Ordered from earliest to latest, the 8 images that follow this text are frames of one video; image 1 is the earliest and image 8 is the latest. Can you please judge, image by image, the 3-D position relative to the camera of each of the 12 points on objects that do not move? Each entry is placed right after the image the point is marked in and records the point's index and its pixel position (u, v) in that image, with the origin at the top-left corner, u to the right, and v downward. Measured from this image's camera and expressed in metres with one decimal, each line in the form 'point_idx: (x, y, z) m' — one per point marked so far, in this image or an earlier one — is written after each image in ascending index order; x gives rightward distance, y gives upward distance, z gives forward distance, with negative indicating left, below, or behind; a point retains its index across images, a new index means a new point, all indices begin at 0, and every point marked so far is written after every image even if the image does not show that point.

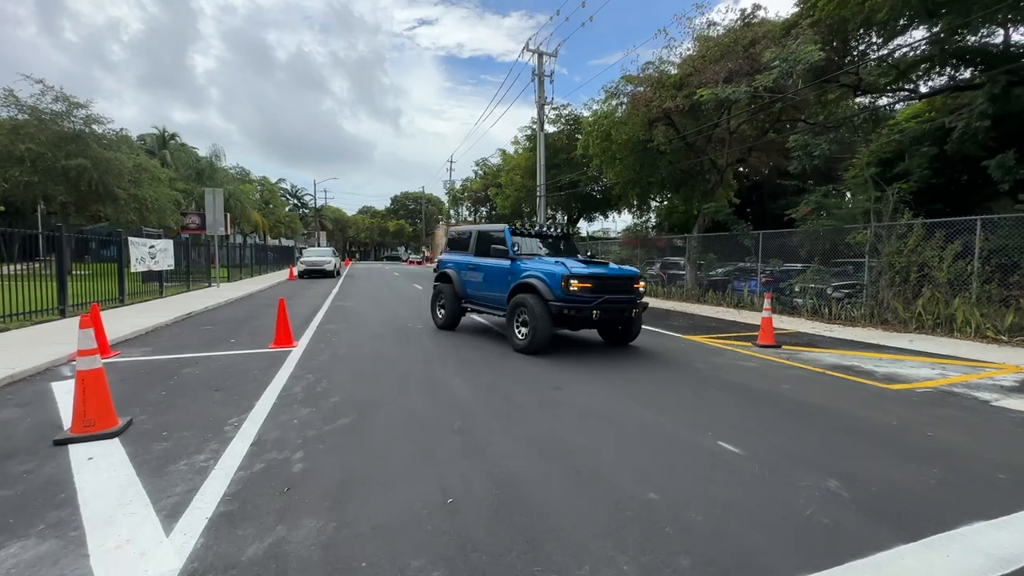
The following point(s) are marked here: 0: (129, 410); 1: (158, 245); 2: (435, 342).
0: (-4.6, -1.5, +5.5) m
1: (-14.6, +1.8, +19.1) m
2: (-1.6, -1.2, +10.0) m
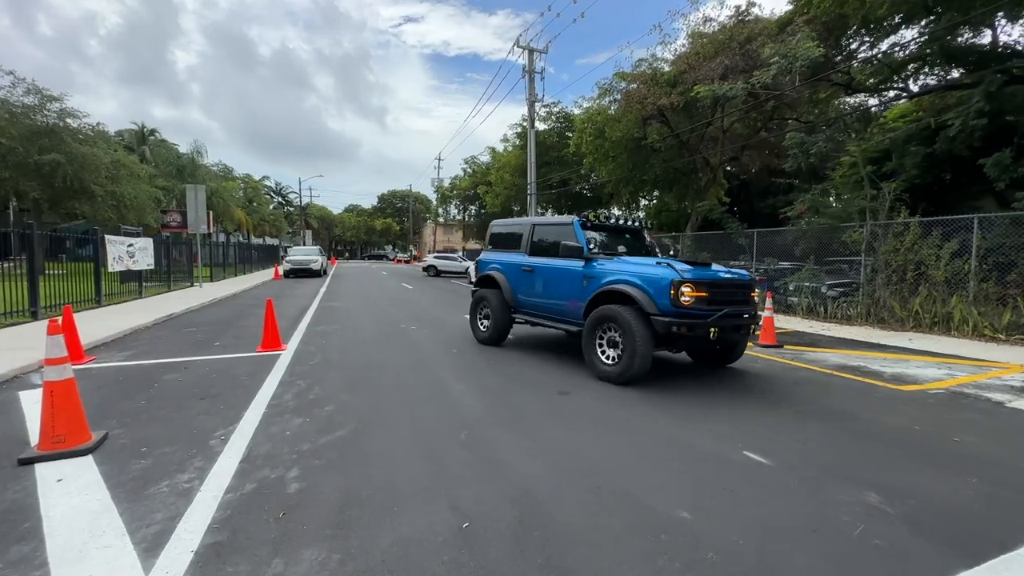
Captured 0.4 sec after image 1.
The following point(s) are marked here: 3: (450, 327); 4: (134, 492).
0: (-4.5, -1.5, +5.1) m
1: (-14.8, +1.7, +18.3) m
2: (-1.7, -1.2, +9.7) m
3: (-1.6, -1.0, +12.1) m
4: (-2.9, -1.6, +3.6) m
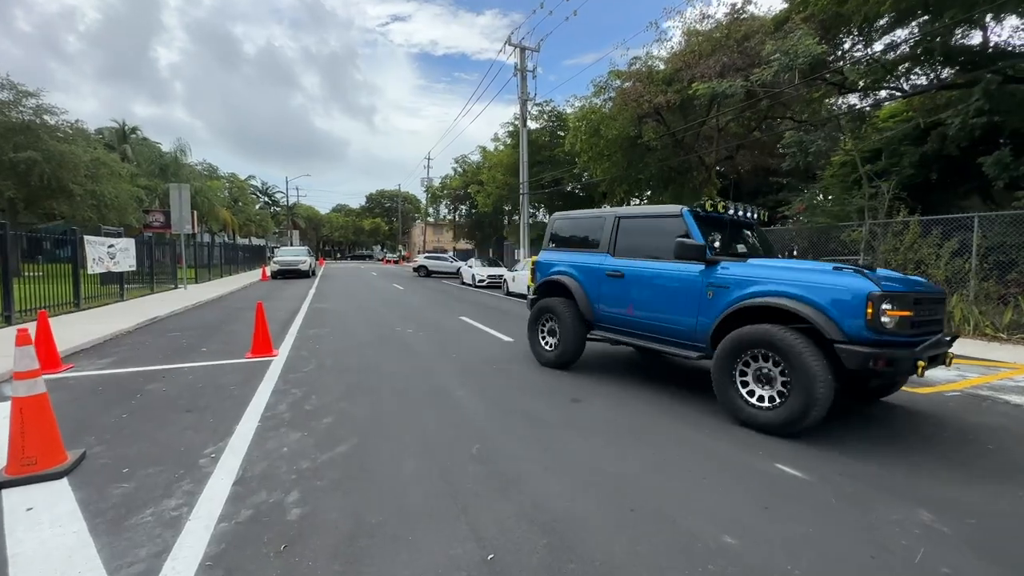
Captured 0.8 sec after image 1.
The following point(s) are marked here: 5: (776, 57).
0: (-4.3, -1.5, +4.7) m
1: (-15.0, +1.7, +17.7) m
2: (-1.6, -1.2, +9.3) m
3: (-1.6, -1.0, +11.7) m
4: (-2.8, -1.6, +3.2) m
5: (+8.3, +7.2, +14.3) m
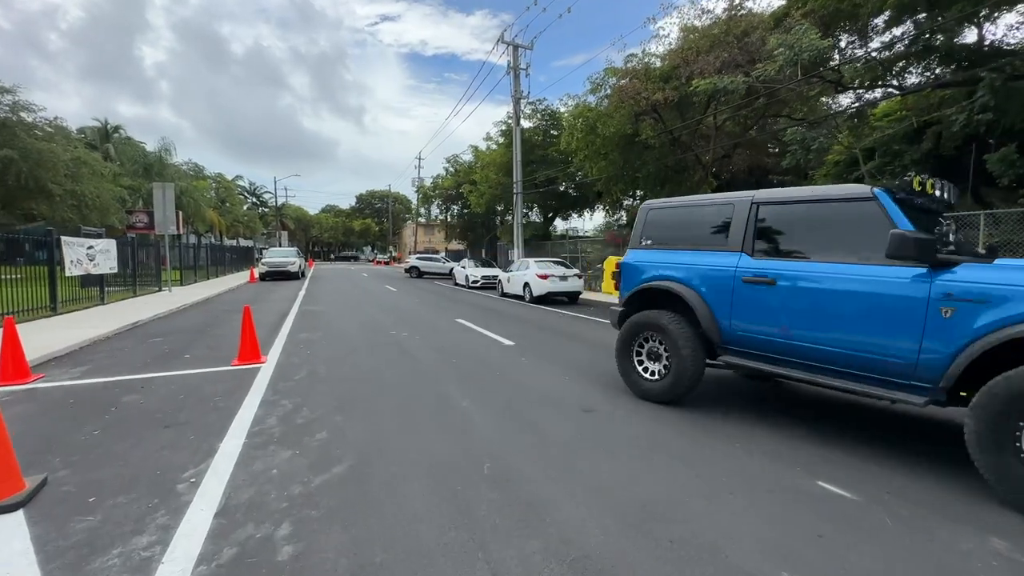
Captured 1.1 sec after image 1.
0: (-4.2, -1.6, +4.2) m
1: (-15.1, +1.5, +17.0) m
2: (-1.6, -1.2, +8.9) m
3: (-1.6, -1.1, +11.3) m
4: (-2.6, -1.7, +2.8) m
5: (+8.2, +7.2, +14.1) m
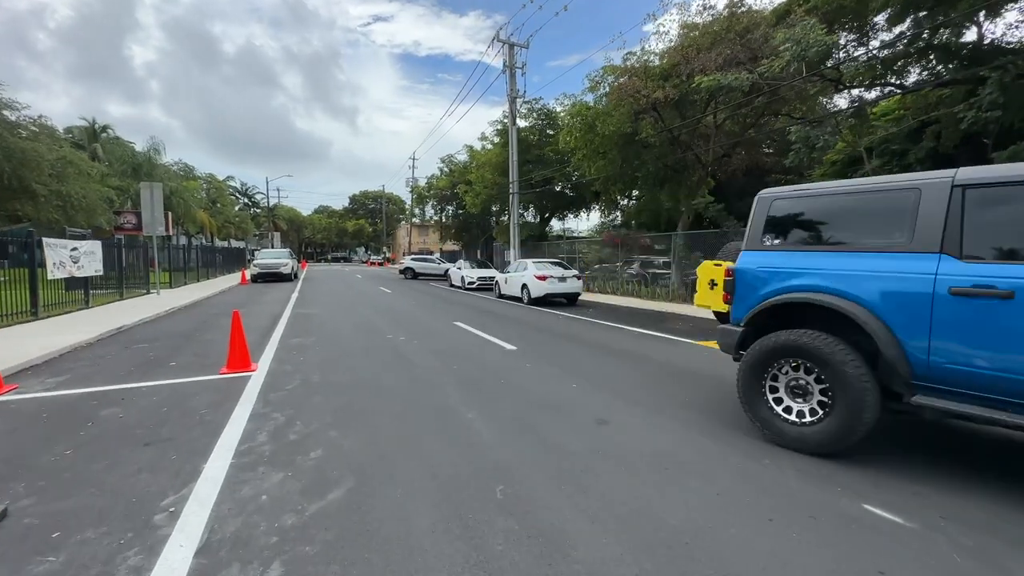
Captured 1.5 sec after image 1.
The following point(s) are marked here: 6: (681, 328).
0: (-4.1, -1.6, +3.8) m
1: (-15.2, +1.4, +16.4) m
2: (-1.5, -1.3, +8.5) m
3: (-1.6, -1.1, +10.9) m
4: (-2.5, -1.7, +2.4) m
5: (+8.2, +7.2, +13.9) m
6: (+5.0, -1.2, +13.8) m
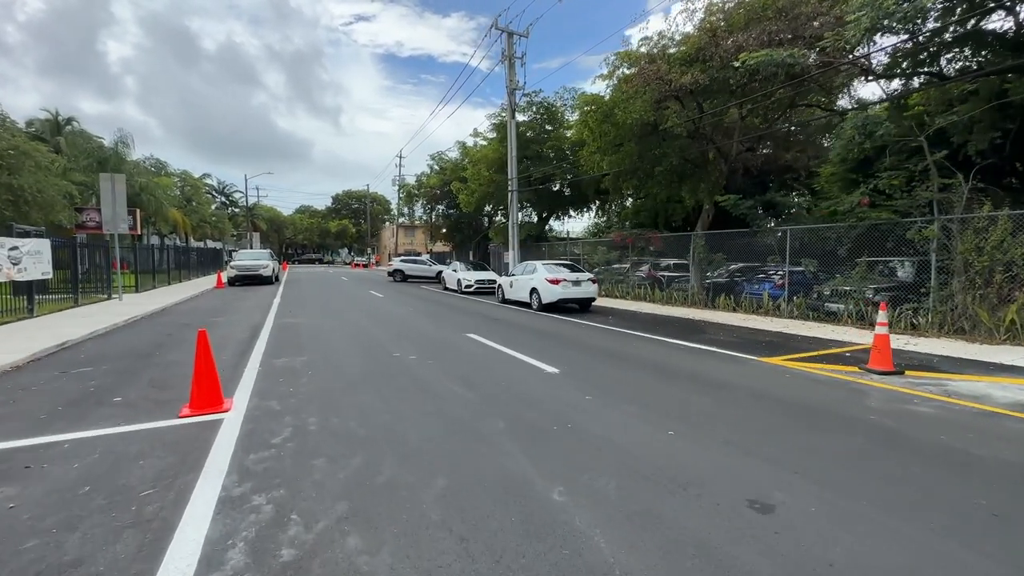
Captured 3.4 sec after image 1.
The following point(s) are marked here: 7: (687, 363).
0: (-3.2, -1.7, +1.8) m
1: (-14.8, +1.3, +14.1) m
2: (-0.8, -1.4, +6.6) m
3: (-1.0, -1.3, +9.0) m
4: (-1.5, -1.8, +0.5) m
5: (+8.7, +7.1, +12.4) m
6: (+5.5, -1.3, +12.2) m
7: (+3.3, -1.4, +8.5) m
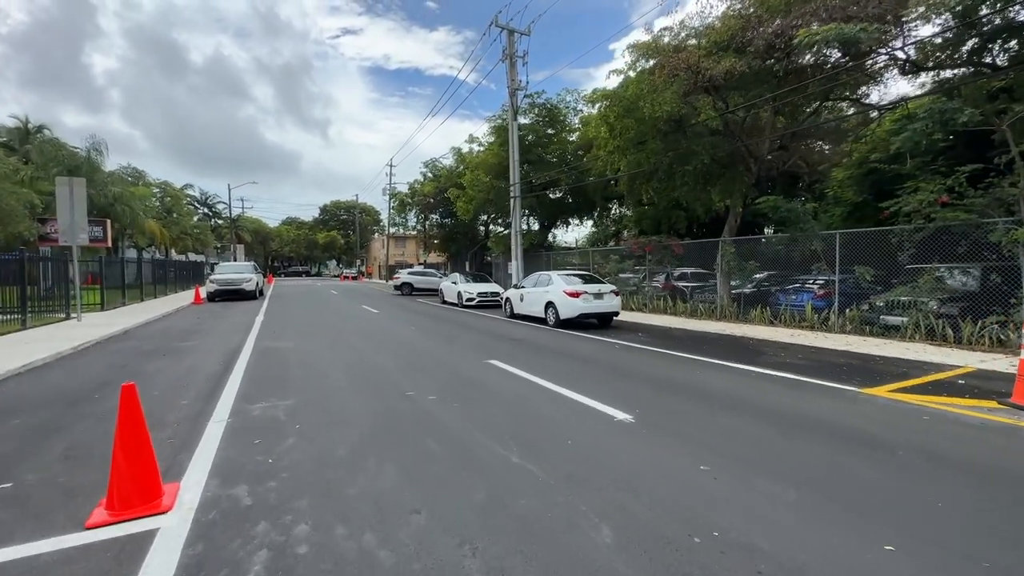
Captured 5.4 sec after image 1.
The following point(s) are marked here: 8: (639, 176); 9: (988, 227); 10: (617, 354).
0: (-2.3, -1.9, -0.2) m
1: (-14.2, +0.7, +11.9) m
2: (-0.1, -1.7, +4.7) m
3: (-0.3, -1.6, +7.1) m
4: (-0.6, -1.9, -1.5) m
5: (+9.2, +6.8, +10.8) m
6: (+6.2, -1.6, +10.4) m
7: (+4.0, -1.6, +6.7) m
8: (+5.1, +4.4, +18.3) m
9: (+11.7, +1.5, +11.4) m
10: (+2.4, -1.5, +10.5) m
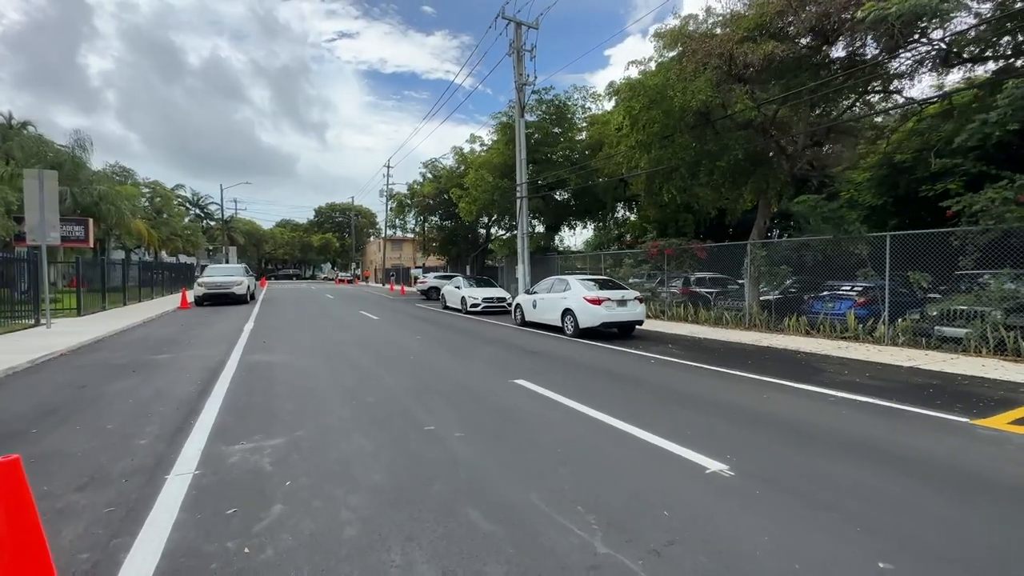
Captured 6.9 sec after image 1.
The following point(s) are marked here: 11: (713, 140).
0: (-1.7, -1.9, -1.6) m
1: (-13.7, +0.6, +10.4) m
2: (+0.5, -1.7, +3.3) m
3: (+0.3, -1.7, +5.7) m
4: (0.0, -2.0, -2.9) m
5: (+9.8, +6.6, +9.6) m
6: (+6.7, -1.8, +9.0) m
7: (+4.5, -1.7, +5.3) m
8: (+5.5, +4.2, +17.1) m
9: (+12.2, +1.3, +10.2) m
10: (+2.9, -1.6, +9.1) m
11: (+6.5, +4.8, +15.2) m
